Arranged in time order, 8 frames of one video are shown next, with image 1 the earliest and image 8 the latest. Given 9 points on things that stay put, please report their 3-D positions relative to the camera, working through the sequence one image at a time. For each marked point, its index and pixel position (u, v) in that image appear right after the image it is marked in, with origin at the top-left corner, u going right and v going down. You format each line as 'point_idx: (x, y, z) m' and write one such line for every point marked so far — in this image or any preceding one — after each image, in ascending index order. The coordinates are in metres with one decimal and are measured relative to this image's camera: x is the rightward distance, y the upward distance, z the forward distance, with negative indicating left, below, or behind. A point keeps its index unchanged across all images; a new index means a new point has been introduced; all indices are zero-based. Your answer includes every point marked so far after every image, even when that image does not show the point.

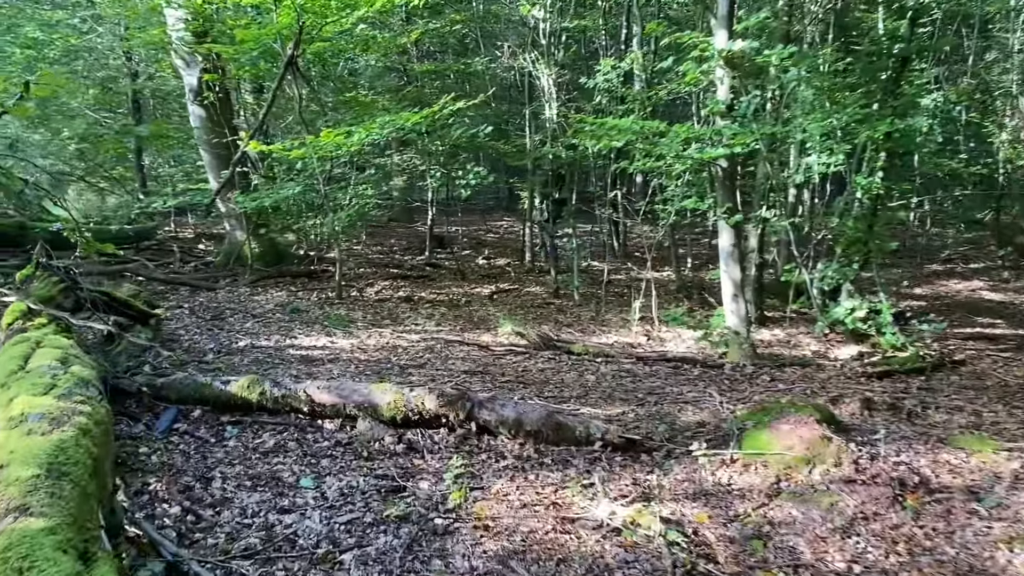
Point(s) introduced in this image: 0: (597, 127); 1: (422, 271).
0: (+0.8, +1.6, +8.4) m
1: (-1.5, +0.3, +14.0) m
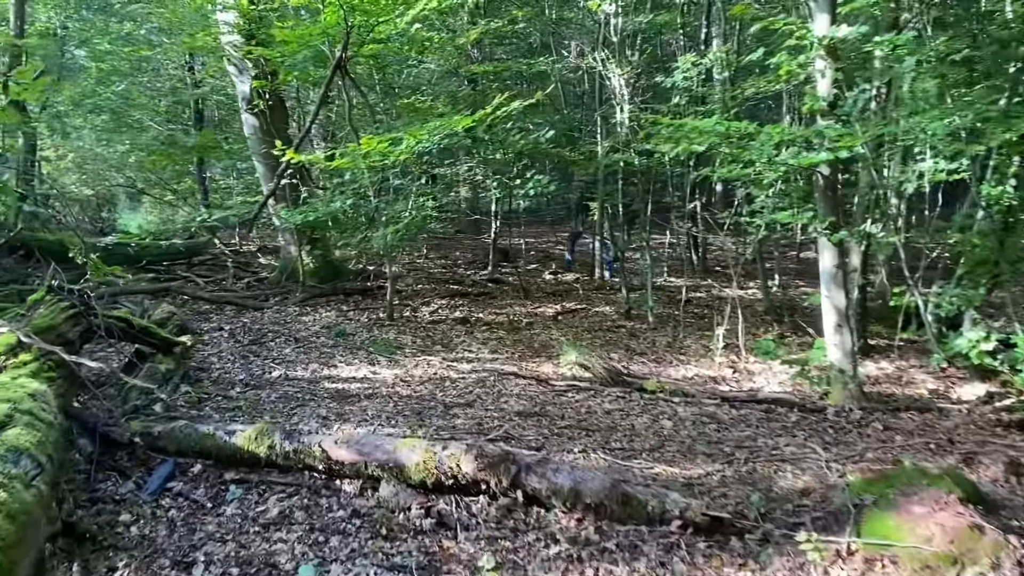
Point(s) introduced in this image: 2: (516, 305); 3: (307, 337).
0: (+1.4, +1.4, +7.3) m
1: (-0.4, 0.0, +13.1) m
2: (+0.1, -0.2, +11.6) m
3: (-2.2, -0.5, +9.2) m
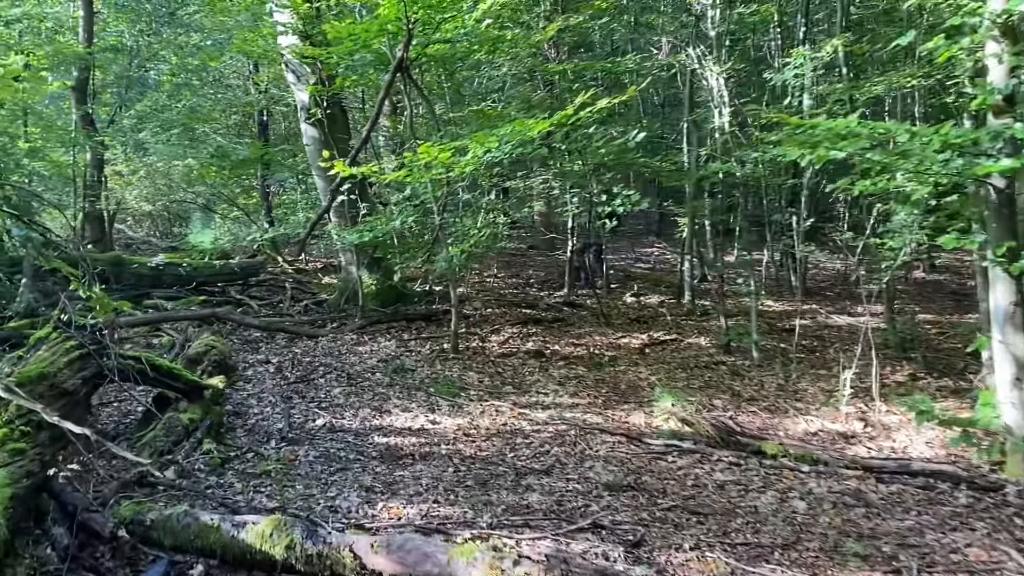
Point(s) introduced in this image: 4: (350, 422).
0: (+2.0, +1.1, +6.0) m
1: (+0.6, -0.4, +11.8) m
2: (+1.0, -0.6, +10.3) m
3: (-1.4, -0.8, +8.1) m
4: (-1.2, -1.0, +6.4) m
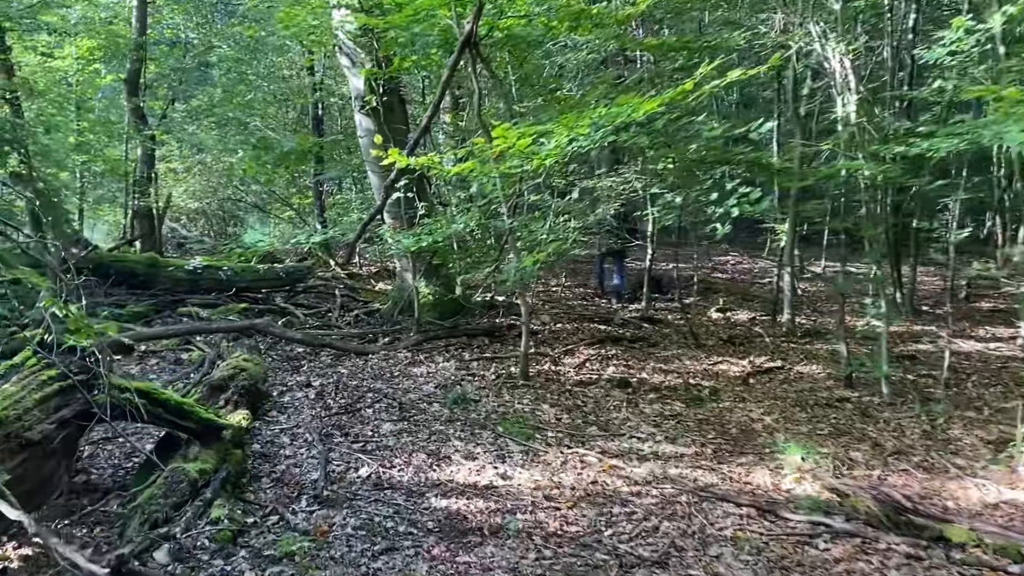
0: (+2.6, +0.9, +4.5) m
1: (+1.5, -0.5, +10.4) m
2: (+1.8, -0.7, +8.9) m
3: (-0.8, -0.9, +6.9) m
4: (-0.7, -1.1, +5.2) m
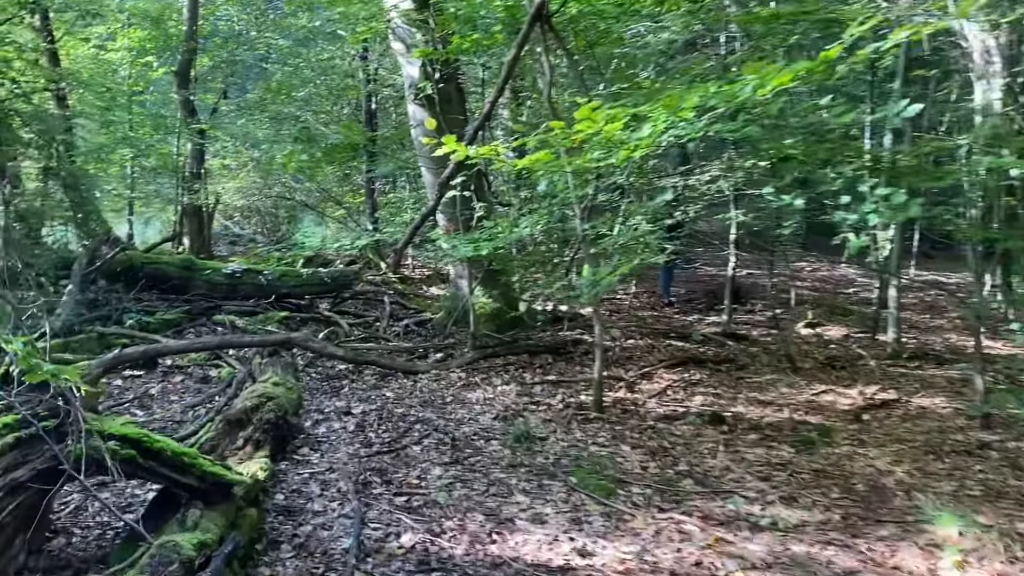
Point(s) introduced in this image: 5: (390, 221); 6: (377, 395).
0: (+2.9, +0.8, +3.3) m
1: (+2.3, -0.7, +9.2) m
2: (+2.4, -0.9, +7.7) m
3: (-0.3, -1.0, +5.8) m
4: (-0.3, -1.2, +4.1) m
5: (-1.7, +0.9, +11.8) m
6: (-1.1, -0.9, +6.8) m
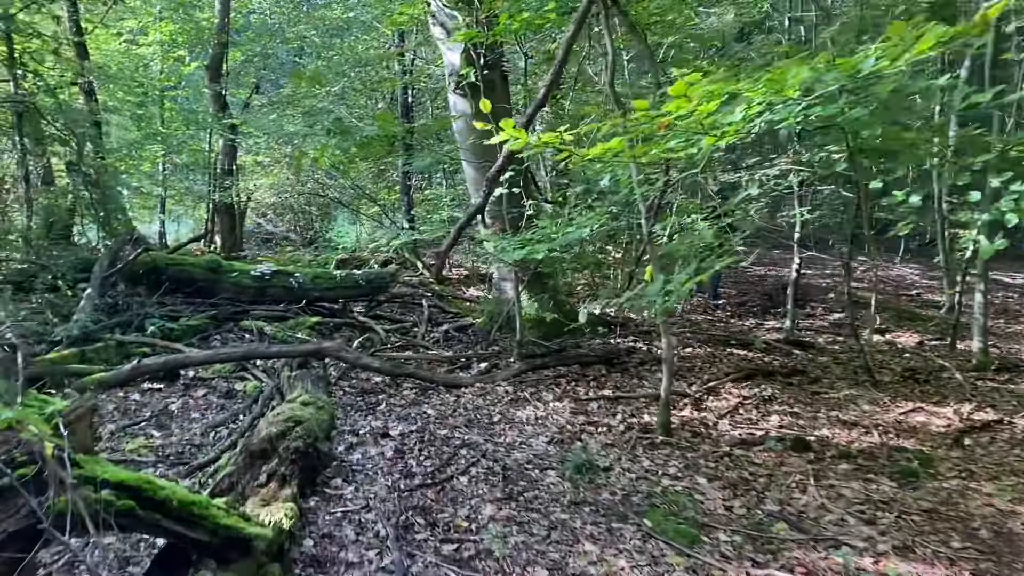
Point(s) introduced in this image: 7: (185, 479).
0: (+3.2, +0.7, +2.5) m
1: (+2.7, -0.7, +8.5) m
2: (+2.9, -0.9, +6.9) m
3: (+0.1, -1.1, +5.2) m
4: (0.0, -1.3, +3.4) m
5: (-1.1, +0.9, +11.1) m
6: (-0.7, -0.9, +6.2) m
7: (-1.8, -1.0, +4.6) m
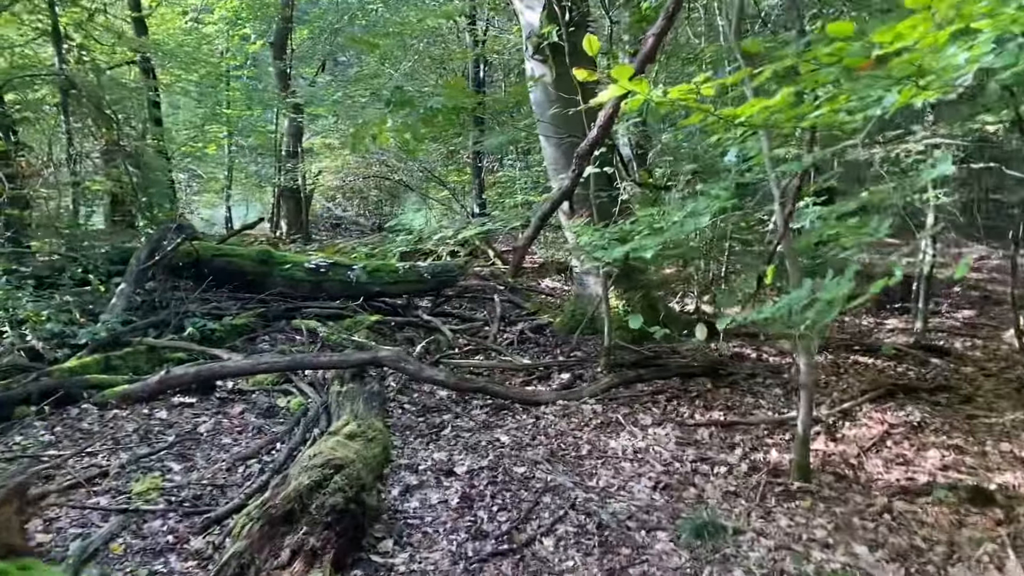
0: (+3.4, +0.6, +1.1) m
1: (+3.5, -0.7, +7.1) m
2: (+3.4, -0.9, +5.5) m
3: (+0.5, -1.1, +4.0) m
4: (+0.3, -1.3, +2.3) m
5: (-0.1, +1.0, +10.0) m
6: (-0.1, -0.9, +5.1) m
7: (-1.3, -1.1, +3.7) m
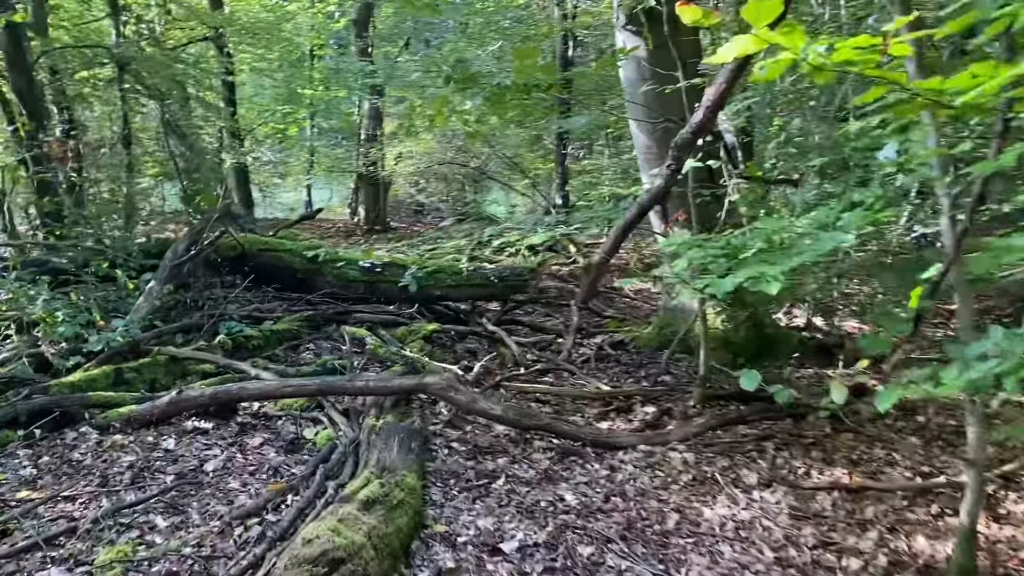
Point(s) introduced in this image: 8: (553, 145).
0: (+3.4, +0.3, -0.3) m
1: (+4.0, -0.9, +5.7) m
2: (+3.8, -1.1, +4.2) m
3: (+0.7, -1.2, +3.0) m
4: (+0.3, -1.5, +1.3) m
5: (+0.7, +1.0, +9.0) m
6: (+0.2, -1.0, +4.1) m
7: (-1.2, -1.2, +2.8) m
8: (+0.5, +2.0, +12.0) m
